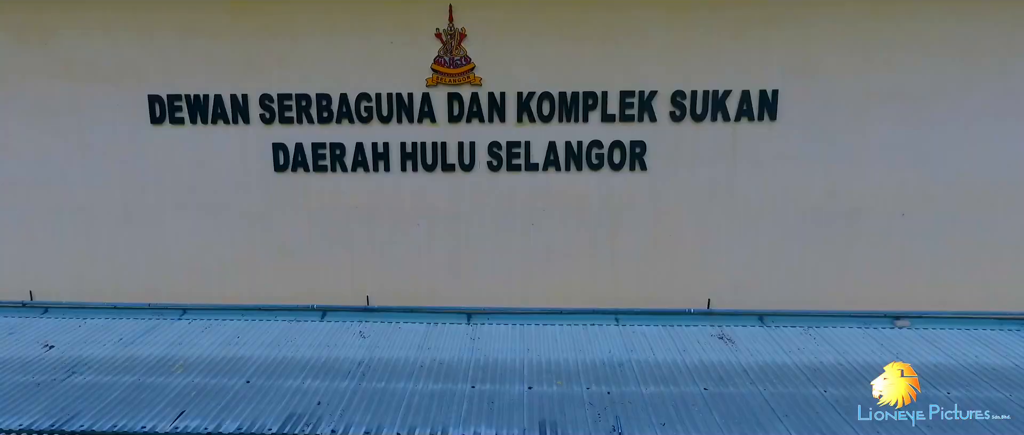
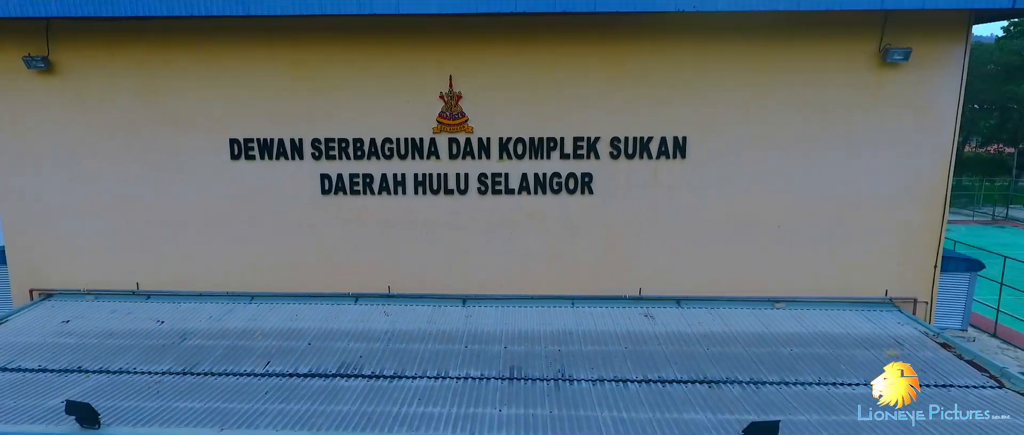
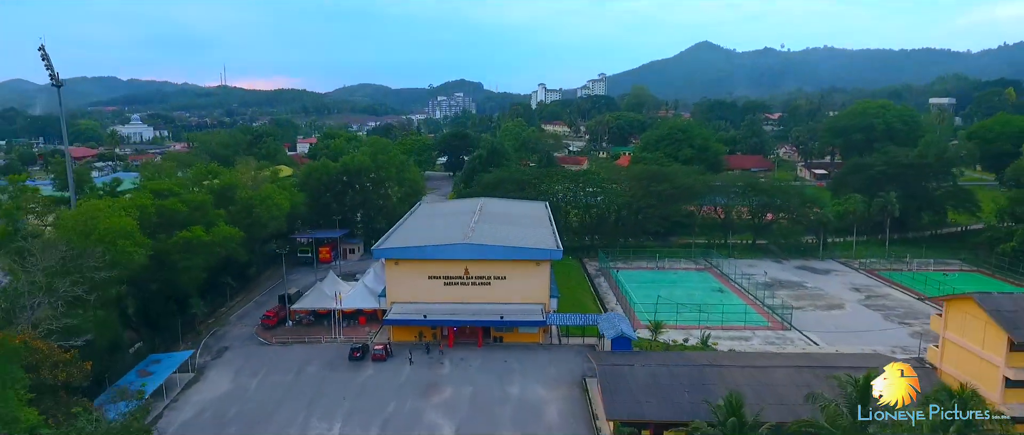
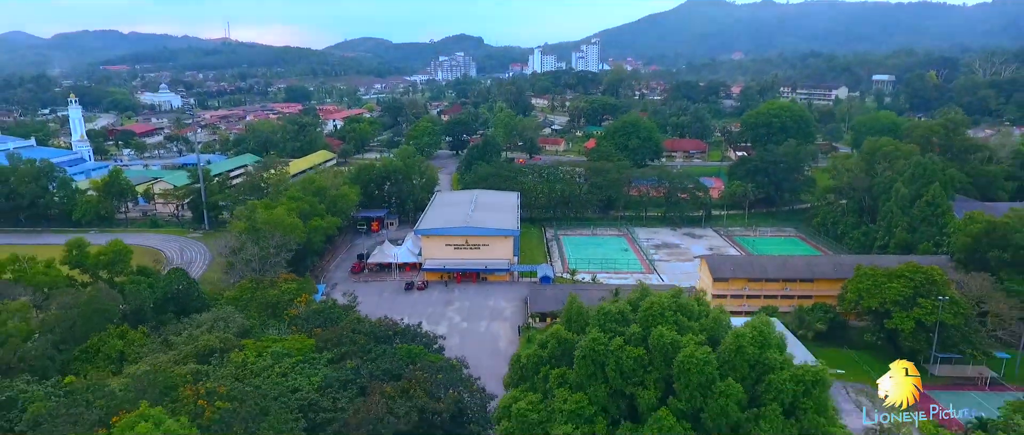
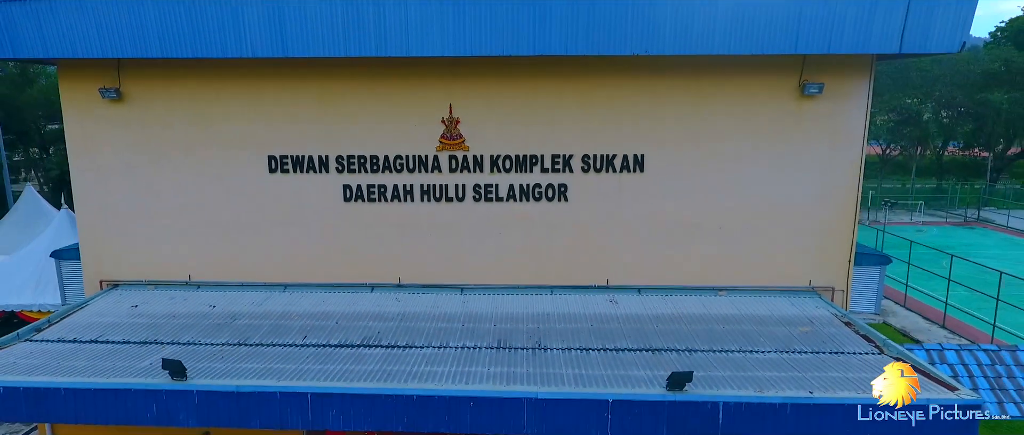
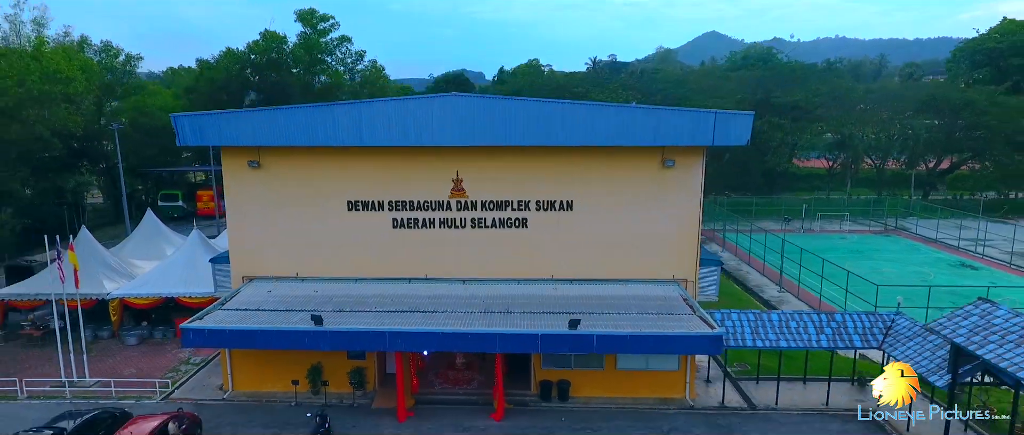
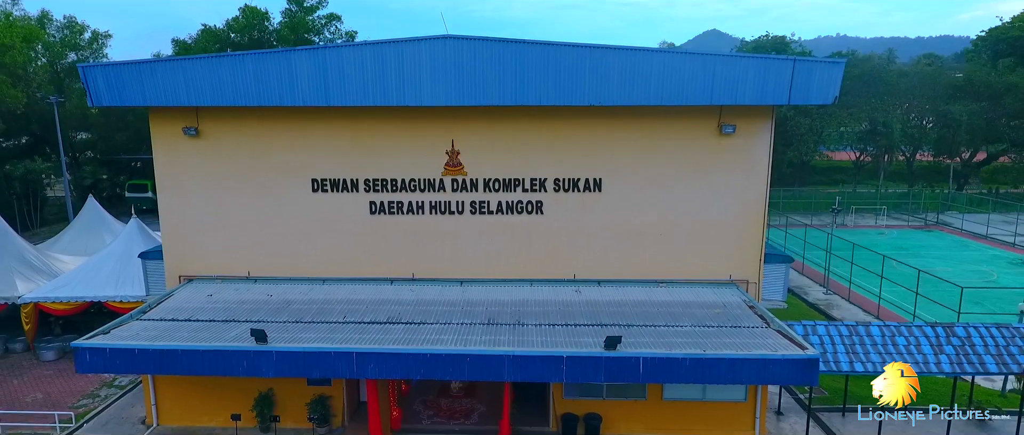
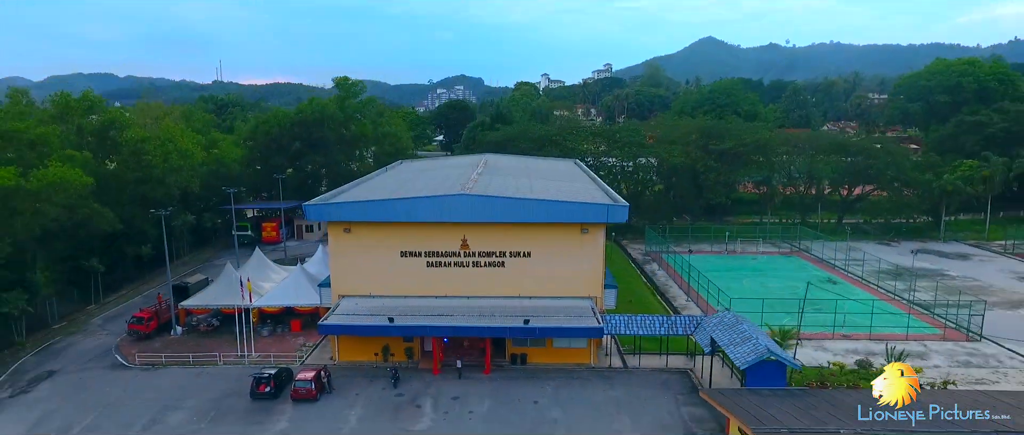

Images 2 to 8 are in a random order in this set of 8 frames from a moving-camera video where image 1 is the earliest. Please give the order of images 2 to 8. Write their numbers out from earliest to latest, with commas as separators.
2, 5, 7, 6, 8, 3, 4
